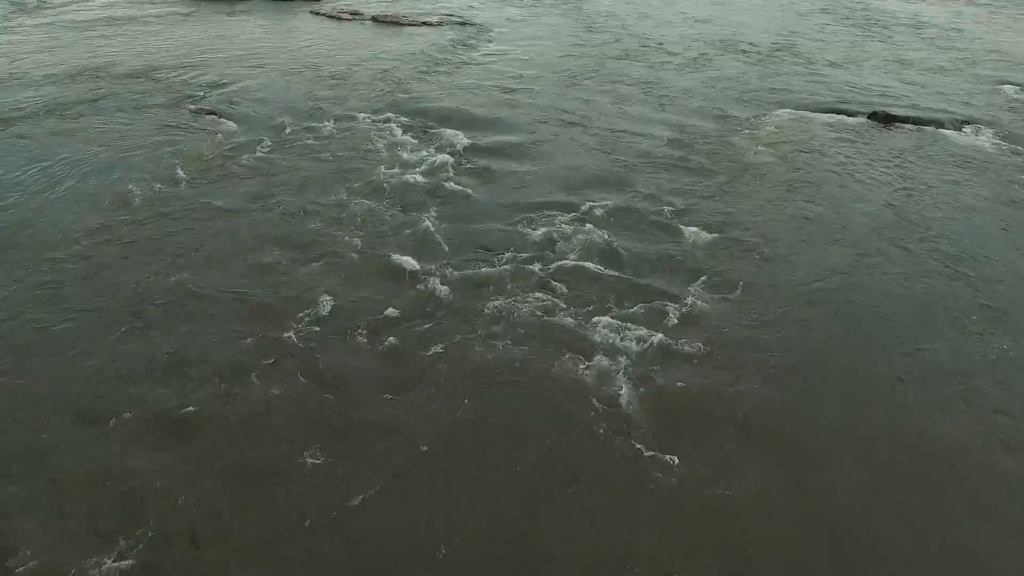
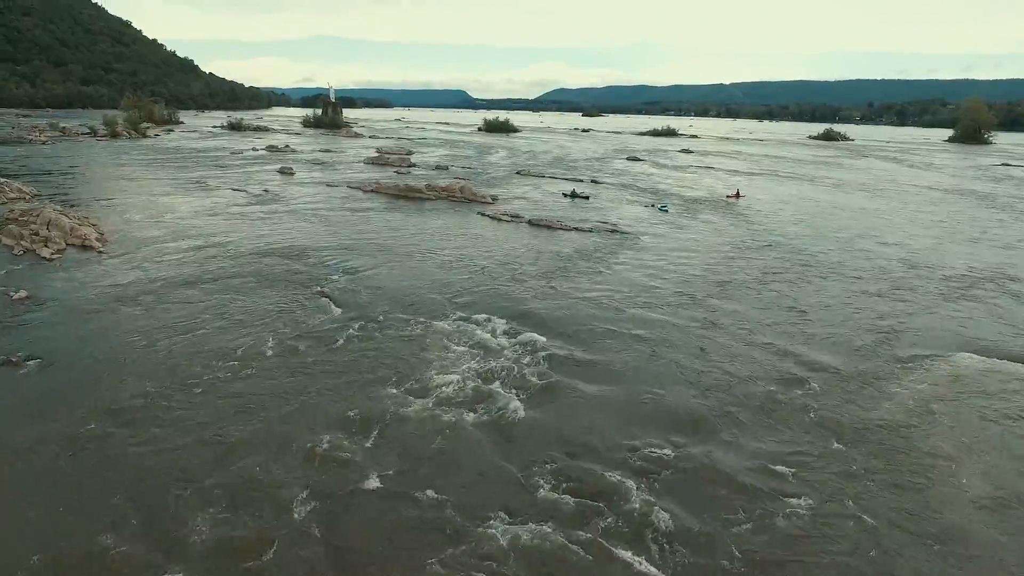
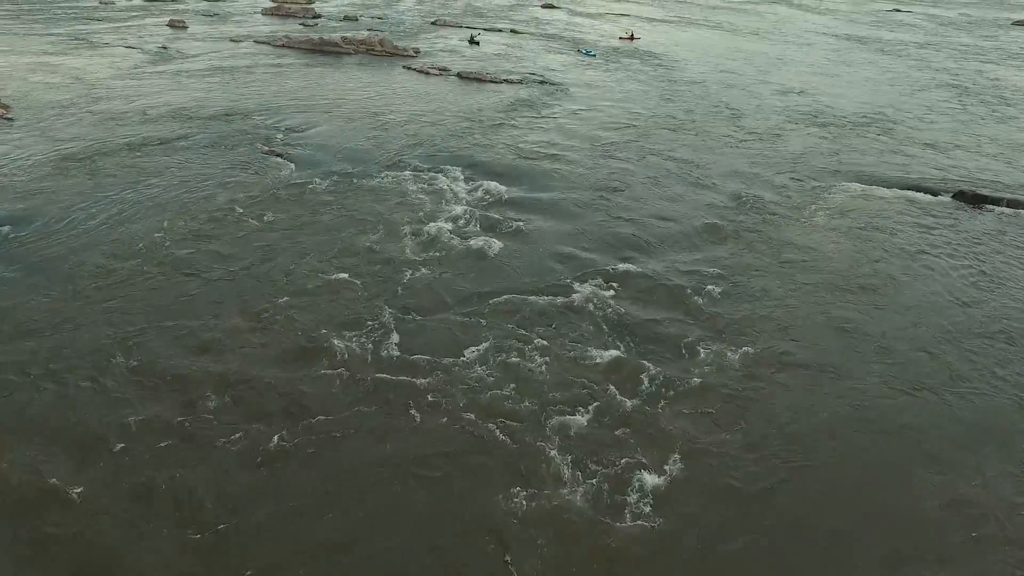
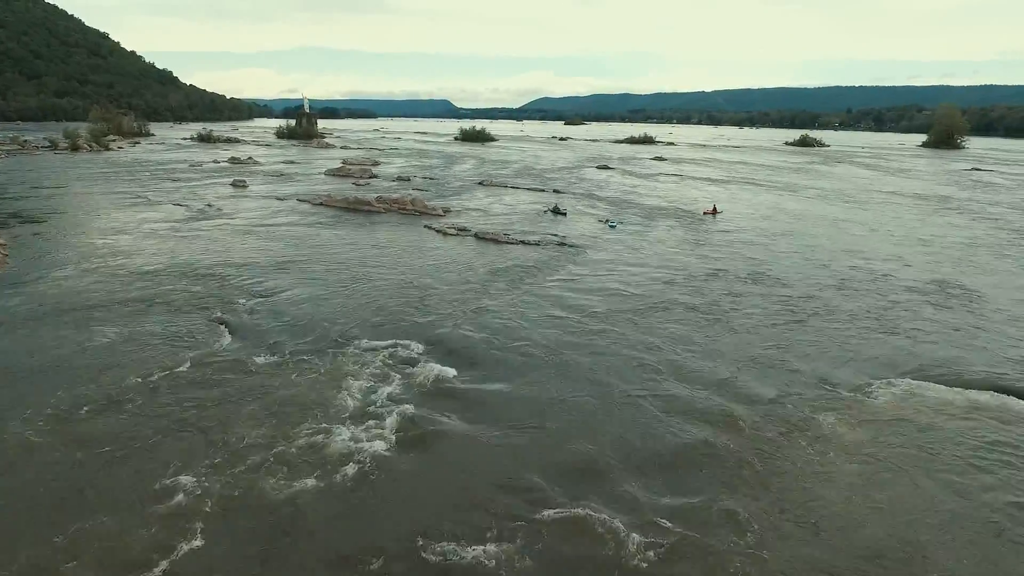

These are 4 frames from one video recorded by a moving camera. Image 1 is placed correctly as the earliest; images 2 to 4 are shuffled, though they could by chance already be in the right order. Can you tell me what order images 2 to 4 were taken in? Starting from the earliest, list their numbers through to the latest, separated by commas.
3, 2, 4
